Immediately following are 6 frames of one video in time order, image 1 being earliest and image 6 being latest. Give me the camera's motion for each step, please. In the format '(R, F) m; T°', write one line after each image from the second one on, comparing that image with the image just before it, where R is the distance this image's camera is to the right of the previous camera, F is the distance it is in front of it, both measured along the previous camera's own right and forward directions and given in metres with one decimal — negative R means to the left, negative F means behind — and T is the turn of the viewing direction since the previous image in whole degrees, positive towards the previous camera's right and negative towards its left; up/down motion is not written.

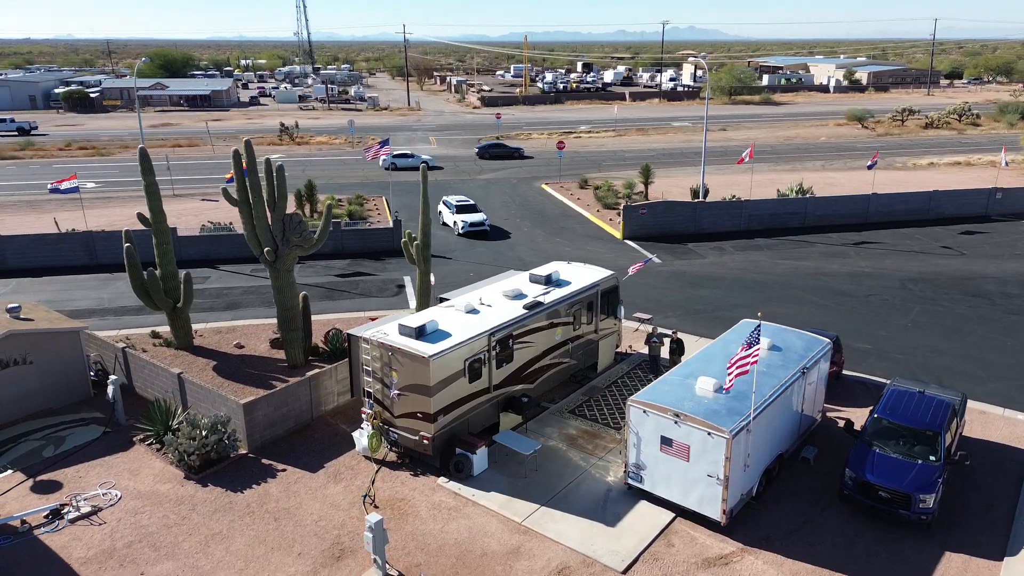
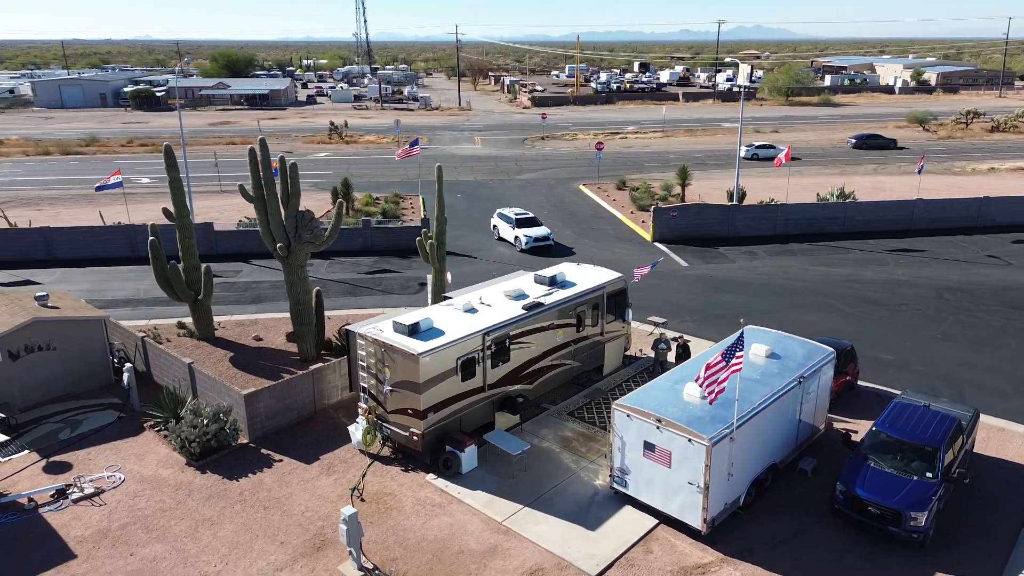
(+1.0, 0.0) m; -4°
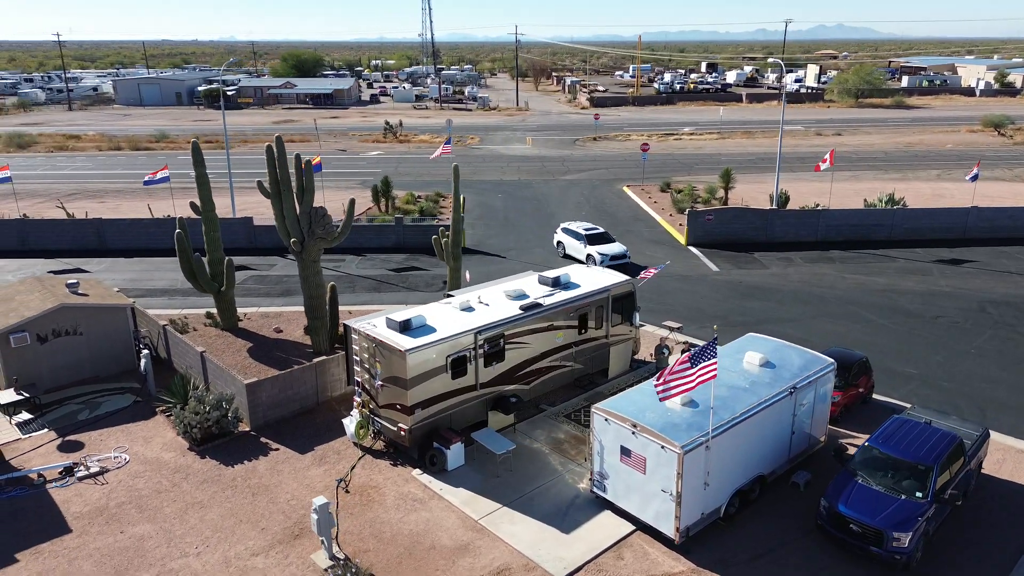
(+1.2, 0.0) m; -5°
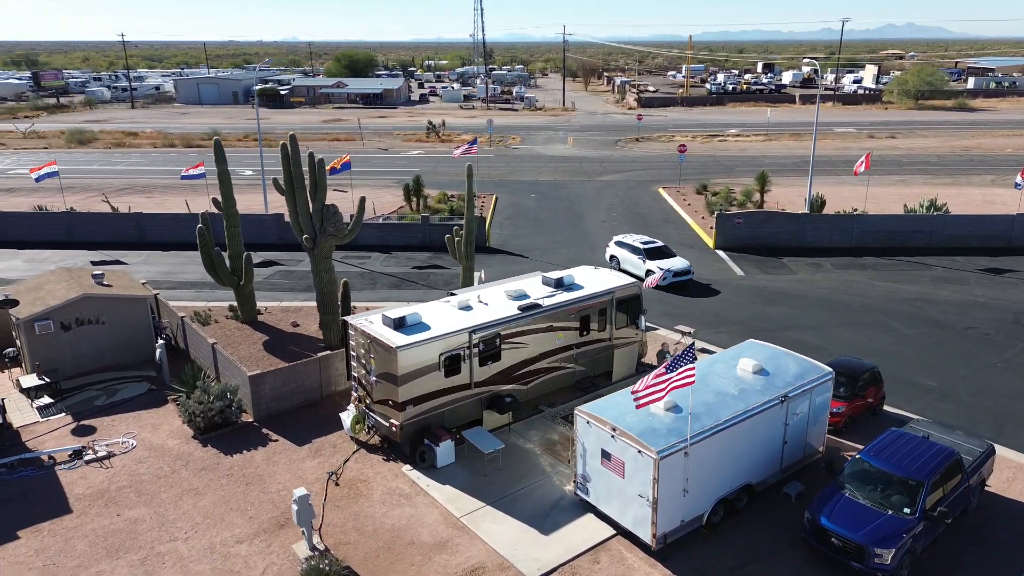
(+1.0, 0.0) m; -4°
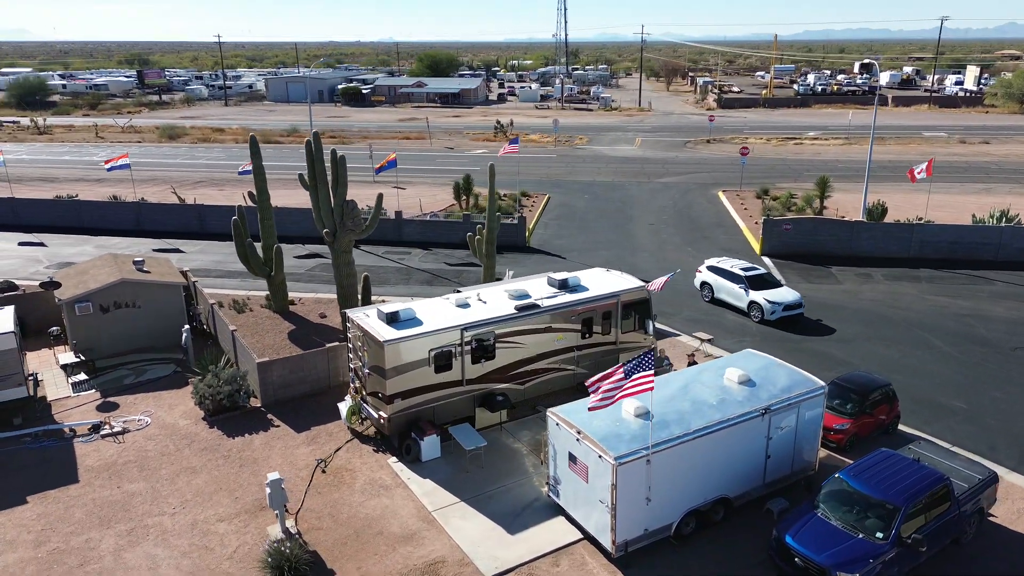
(+1.6, 0.0) m; -6°
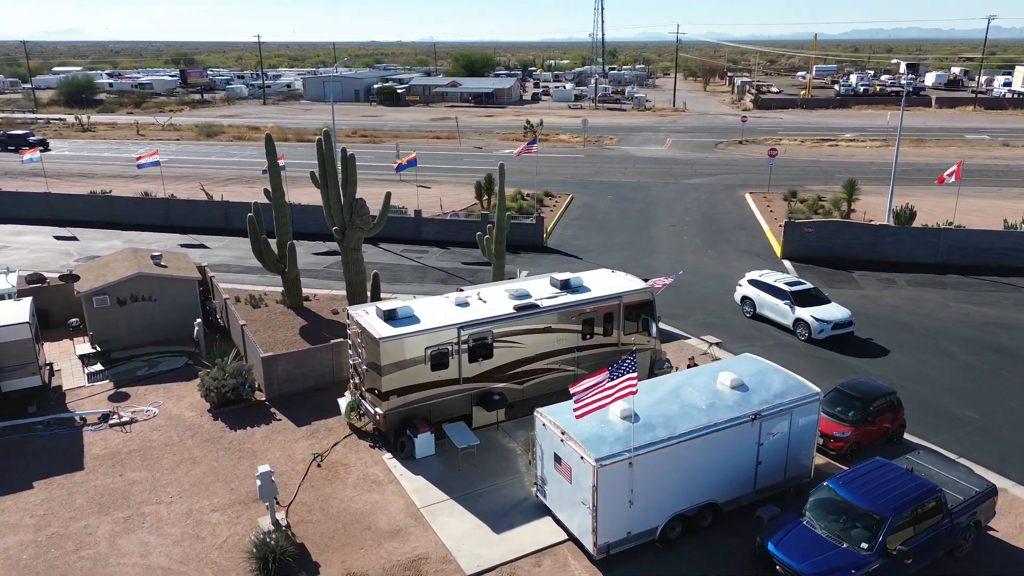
(+0.7, 0.0) m; -3°
